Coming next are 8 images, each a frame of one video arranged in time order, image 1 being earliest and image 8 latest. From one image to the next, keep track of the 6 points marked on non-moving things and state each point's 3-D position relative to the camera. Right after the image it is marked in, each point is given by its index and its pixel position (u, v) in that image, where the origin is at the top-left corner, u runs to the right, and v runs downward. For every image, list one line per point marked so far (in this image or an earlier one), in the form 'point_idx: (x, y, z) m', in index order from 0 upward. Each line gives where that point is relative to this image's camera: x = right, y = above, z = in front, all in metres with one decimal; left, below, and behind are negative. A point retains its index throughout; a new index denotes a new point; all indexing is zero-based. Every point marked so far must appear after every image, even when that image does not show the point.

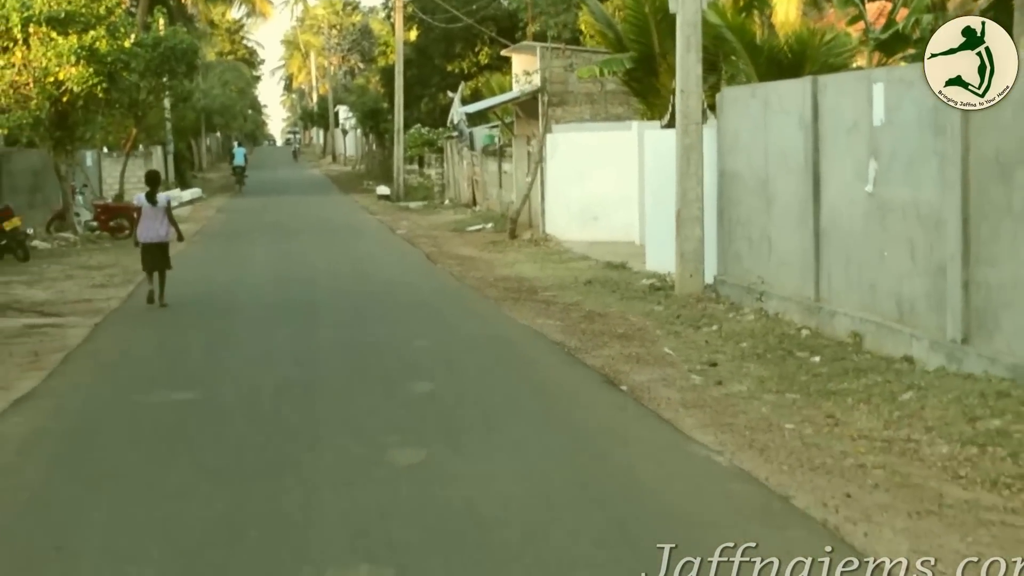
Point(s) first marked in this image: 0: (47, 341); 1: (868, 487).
0: (-3.2, -0.4, +12.1) m
1: (+1.2, -0.7, +6.2) m
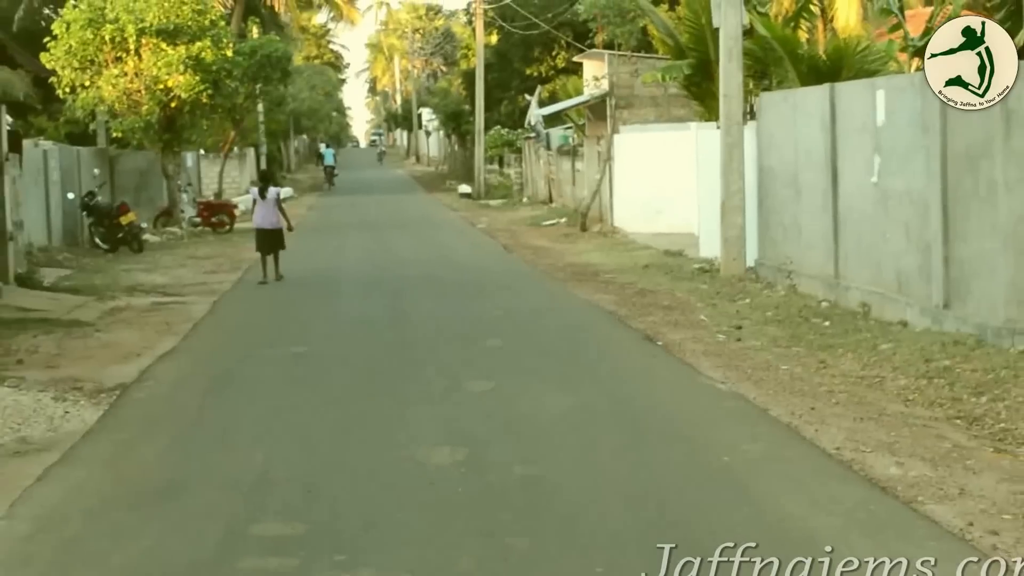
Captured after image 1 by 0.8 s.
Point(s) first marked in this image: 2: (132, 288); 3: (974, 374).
0: (-2.7, -0.2, +14.1) m
1: (+1.4, -0.5, +8.0) m
2: (-3.7, 0.0, +17.3) m
3: (+2.2, -0.4, +8.4) m
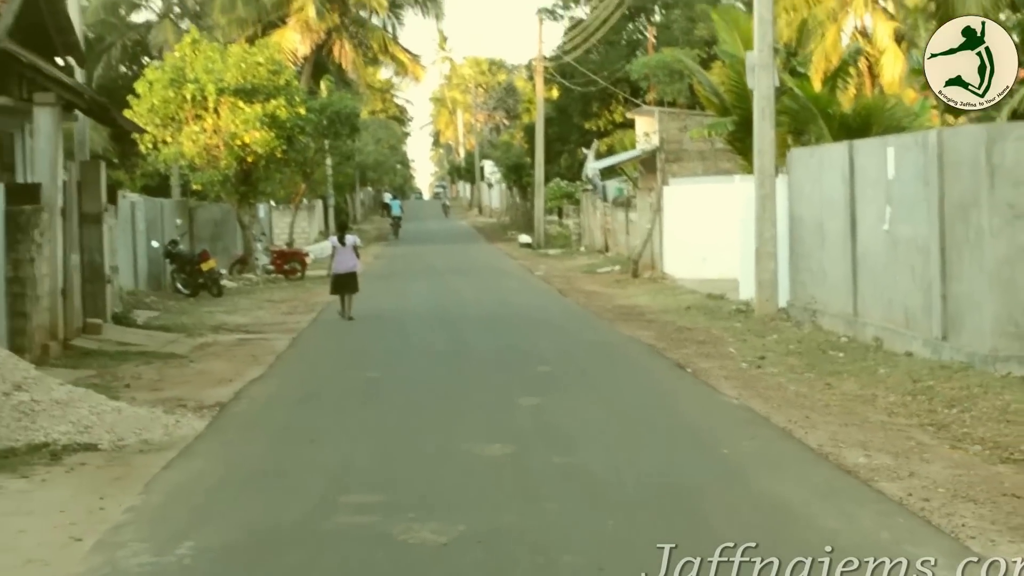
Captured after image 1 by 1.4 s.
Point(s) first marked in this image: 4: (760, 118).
0: (-2.2, -0.5, +15.7) m
1: (+1.6, -0.7, +9.4) m
2: (-3.1, -0.4, +18.9) m
3: (+2.4, -0.6, +9.8) m
4: (+2.4, +1.6, +16.9) m
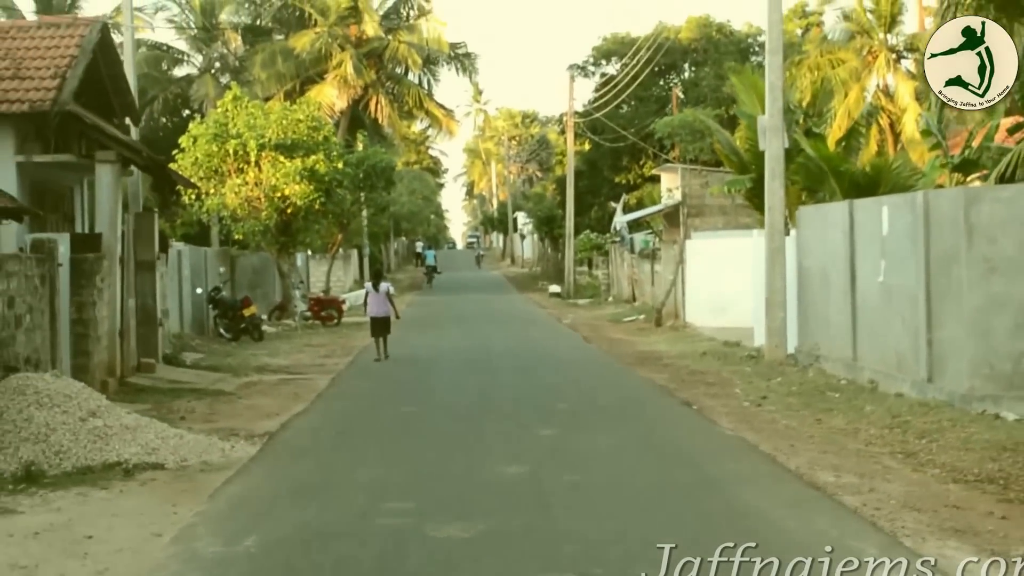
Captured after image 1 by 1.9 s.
0: (-2.0, -0.9, +16.9) m
1: (+1.7, -0.9, +10.6) m
2: (-2.8, -0.9, +20.1) m
3: (+2.5, -0.9, +11.0) m
4: (+2.6, +1.1, +18.0) m
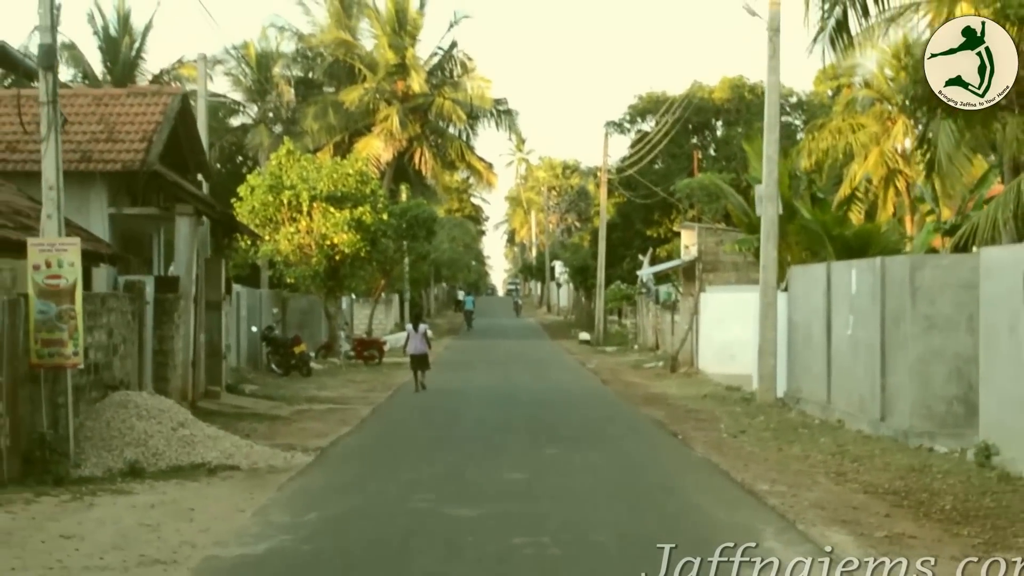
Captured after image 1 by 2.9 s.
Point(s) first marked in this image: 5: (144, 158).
0: (-1.8, -1.4, +19.4) m
1: (+1.8, -1.3, +13.0) m
2: (-2.6, -1.4, +22.6) m
3: (+2.6, -1.2, +13.3) m
4: (+2.9, +0.6, +20.5) m
5: (-3.7, +1.3, +18.0) m
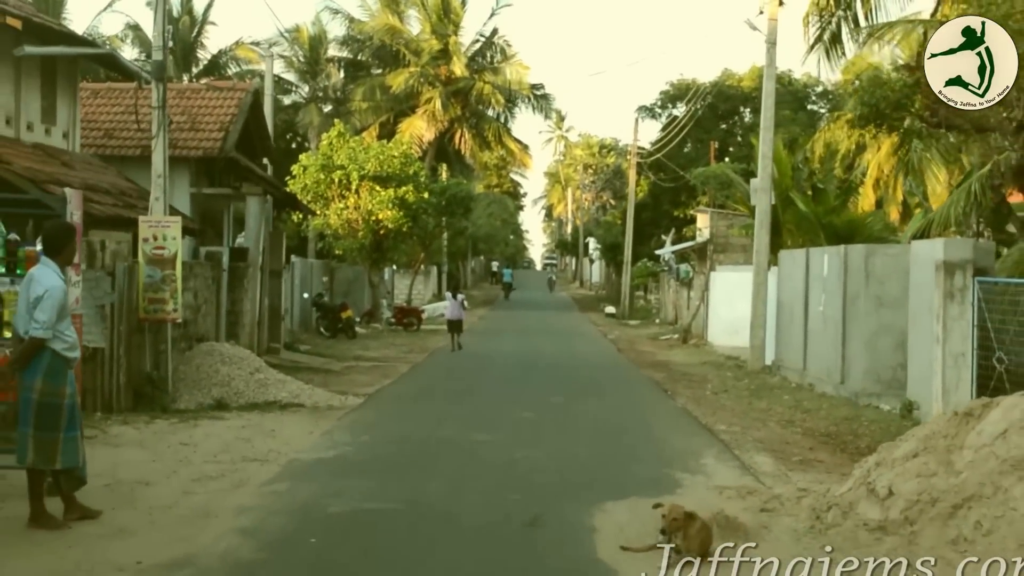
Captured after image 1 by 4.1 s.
0: (-1.6, -1.0, +22.4) m
1: (+1.9, -1.1, +15.9) m
2: (-2.2, -1.0, +25.6) m
3: (+2.7, -1.1, +16.2) m
4: (+3.2, +0.8, +23.3) m
5: (-3.4, +1.7, +21.0) m
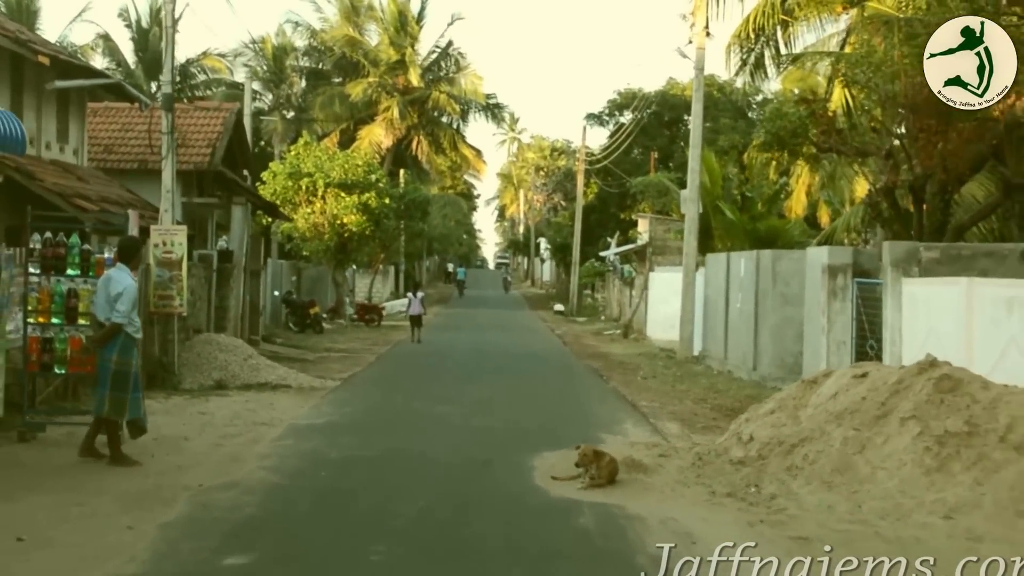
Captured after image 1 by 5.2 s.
0: (-2.2, -1.0, +25.1) m
1: (+1.4, -1.1, +18.7) m
2: (-2.9, -1.0, +28.3) m
3: (+2.2, -1.1, +19.1) m
4: (+2.6, +0.8, +26.2) m
5: (-4.0, +1.7, +23.7) m
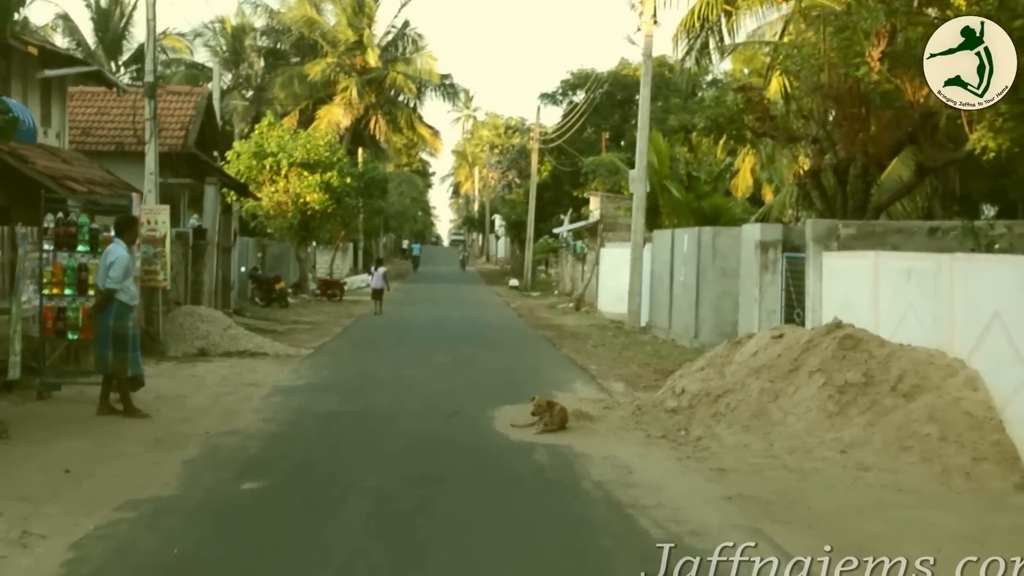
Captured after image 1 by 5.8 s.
0: (-2.8, -0.7, +26.7) m
1: (+1.0, -0.8, +20.3) m
2: (-3.6, -0.6, +29.8) m
3: (+1.8, -0.8, +20.7) m
4: (+1.9, +1.2, +27.8) m
5: (-4.6, +2.0, +25.1) m
